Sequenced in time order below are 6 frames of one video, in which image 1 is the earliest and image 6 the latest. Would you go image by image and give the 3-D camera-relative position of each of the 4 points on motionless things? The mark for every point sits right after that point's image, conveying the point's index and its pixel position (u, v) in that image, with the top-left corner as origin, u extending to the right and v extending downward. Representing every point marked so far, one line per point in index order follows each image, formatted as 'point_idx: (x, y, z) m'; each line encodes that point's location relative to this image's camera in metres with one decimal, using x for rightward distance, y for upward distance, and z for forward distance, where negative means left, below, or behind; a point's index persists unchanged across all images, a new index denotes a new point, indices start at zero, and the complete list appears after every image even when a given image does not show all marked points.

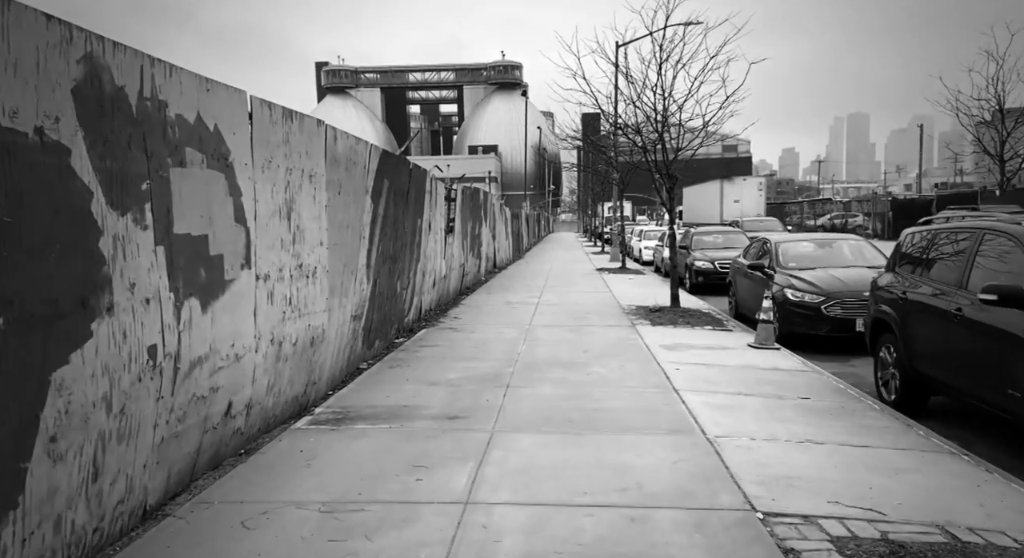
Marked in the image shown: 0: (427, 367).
0: (-0.9, -1.0, +7.9) m
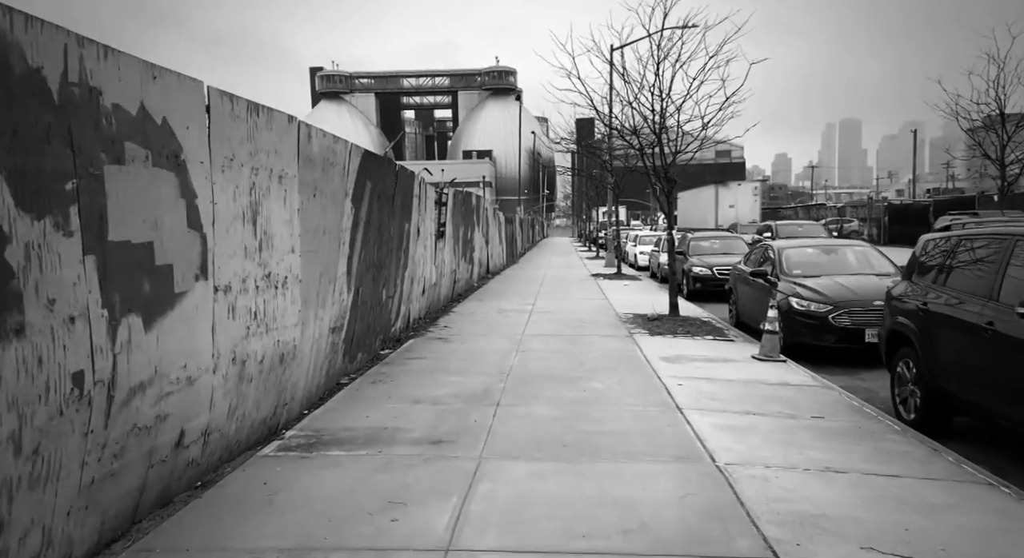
0: (-1.0, -1.0, +7.3) m
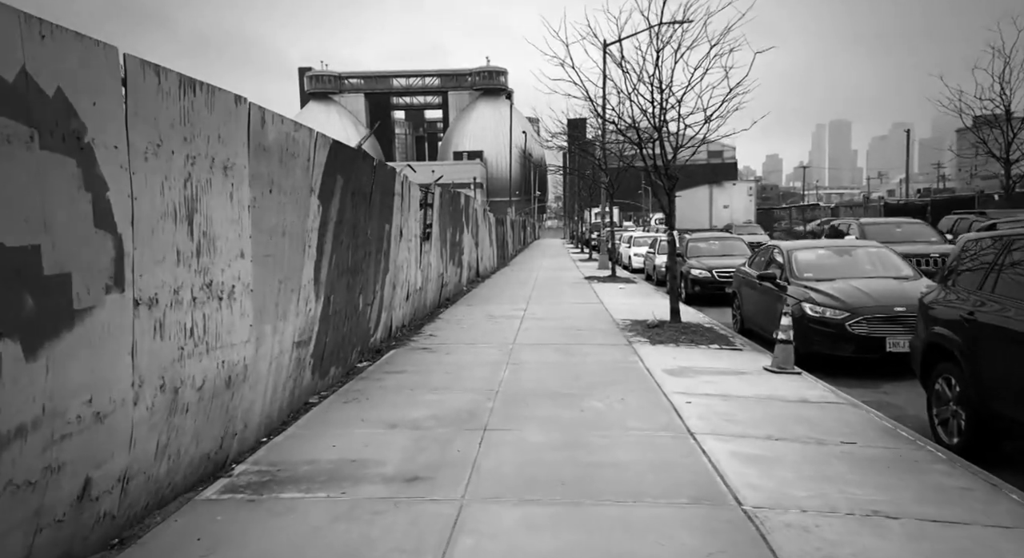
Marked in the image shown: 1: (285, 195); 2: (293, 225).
0: (-1.1, -1.1, +6.6) m
1: (-1.7, +0.6, +5.4) m
2: (-1.7, +0.4, +5.6) m
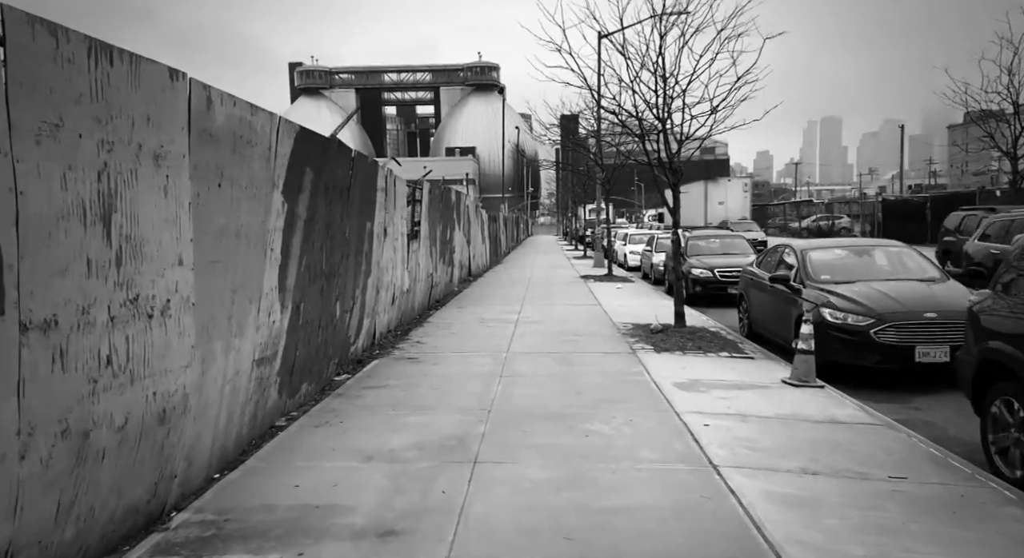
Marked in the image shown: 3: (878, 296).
0: (-1.2, -1.2, +5.8) m
1: (-1.7, +0.6, +4.6) m
2: (-1.7, +0.4, +4.8) m
3: (+4.1, -0.2, +8.1) m
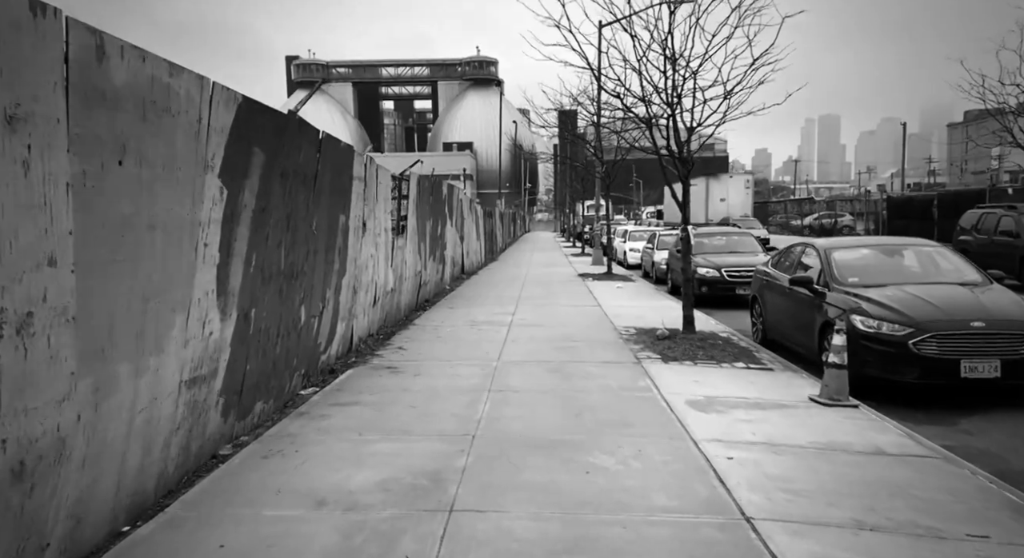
0: (-1.2, -1.2, +4.8) m
1: (-1.8, +0.5, +3.6) m
2: (-1.8, +0.3, +3.8) m
3: (+4.0, -0.2, +7.2) m
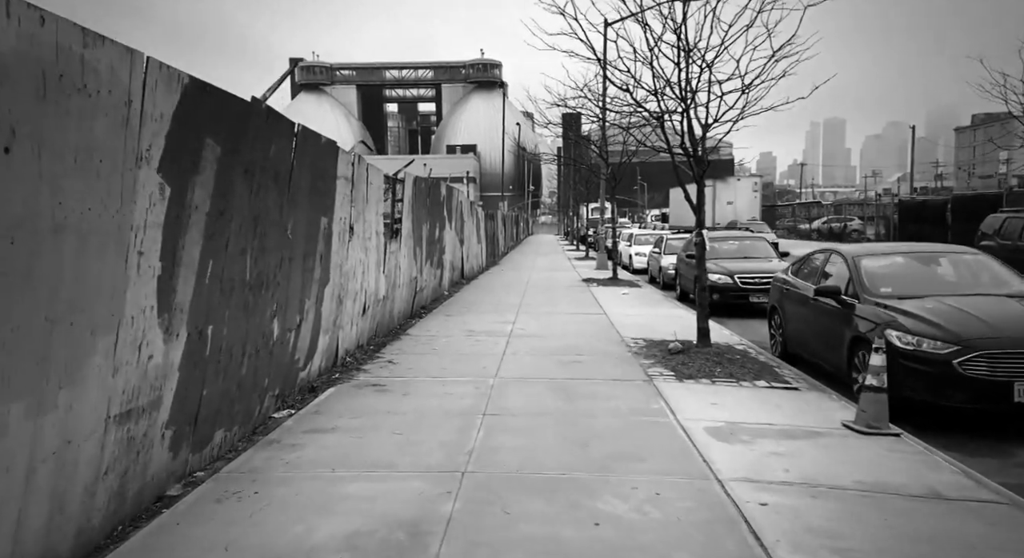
0: (-1.3, -1.2, +4.1) m
1: (-1.8, +0.5, +2.9) m
2: (-1.8, +0.3, +3.1) m
3: (+4.0, -0.3, +6.5) m
